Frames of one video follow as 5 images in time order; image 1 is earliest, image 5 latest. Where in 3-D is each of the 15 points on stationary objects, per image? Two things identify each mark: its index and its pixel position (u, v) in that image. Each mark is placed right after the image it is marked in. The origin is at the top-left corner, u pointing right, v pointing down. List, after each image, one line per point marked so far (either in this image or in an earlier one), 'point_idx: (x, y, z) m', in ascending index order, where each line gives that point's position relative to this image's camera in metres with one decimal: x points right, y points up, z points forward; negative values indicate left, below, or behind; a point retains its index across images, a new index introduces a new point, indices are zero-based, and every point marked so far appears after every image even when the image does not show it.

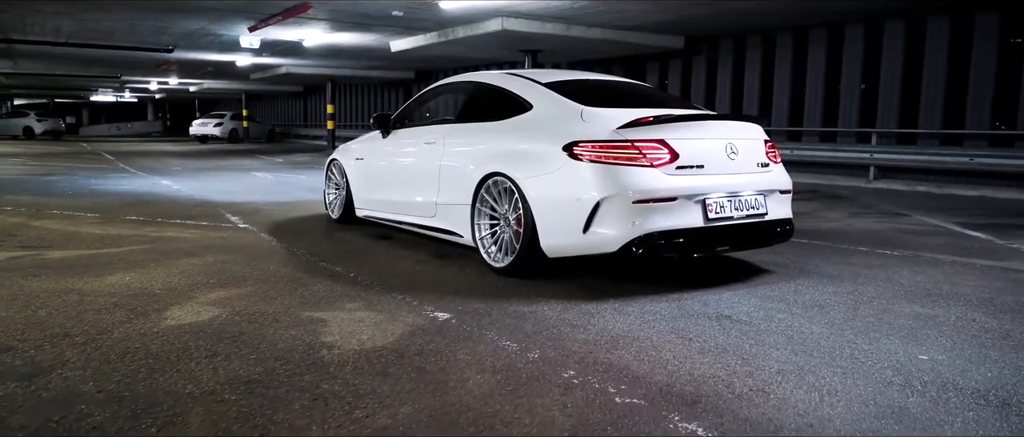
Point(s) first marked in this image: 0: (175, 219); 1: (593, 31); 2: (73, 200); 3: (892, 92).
0: (-4.2, 0.0, +9.3) m
1: (+1.6, +3.7, +14.9) m
2: (-6.4, +0.3, +11.0) m
3: (+7.1, +2.4, +14.2) m
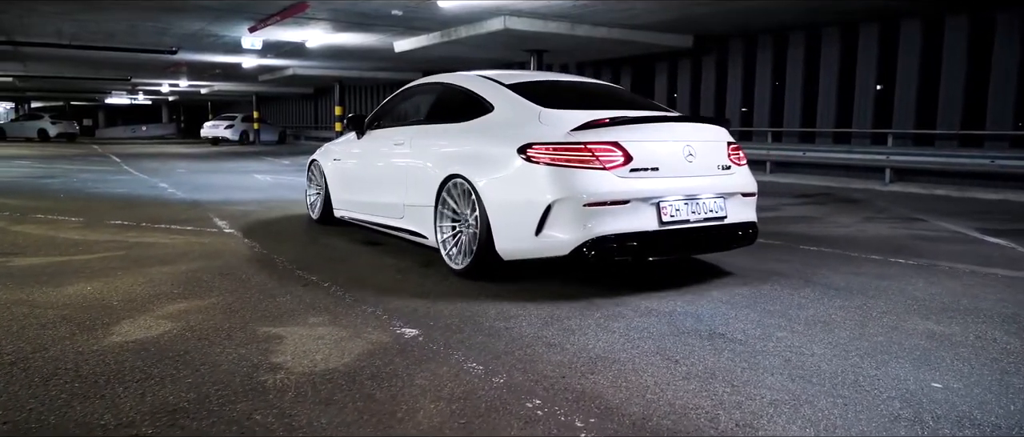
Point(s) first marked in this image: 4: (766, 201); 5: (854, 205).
0: (-4.2, -0.1, +9.0) m
1: (+1.7, +3.6, +14.5) m
2: (-6.4, +0.2, +10.8) m
3: (+7.2, +2.3, +13.7) m
4: (+4.0, +0.3, +11.8) m
5: (+5.0, +0.2, +11.1) m
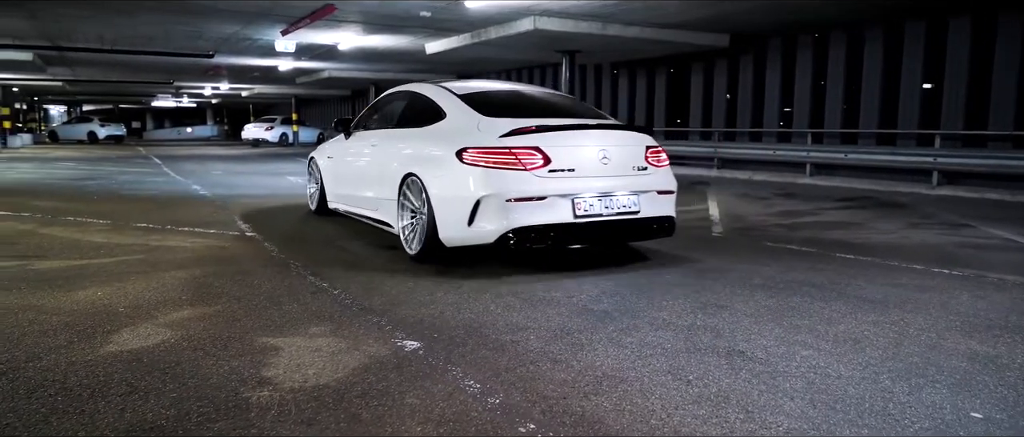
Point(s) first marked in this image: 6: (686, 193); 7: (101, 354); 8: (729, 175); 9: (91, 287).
0: (-3.9, -0.1, +9.0) m
1: (+2.3, +3.5, +14.2) m
2: (-6.0, +0.2, +10.9) m
3: (+7.7, +2.2, +13.1) m
4: (+4.4, +0.2, +11.3) m
5: (+5.4, +0.1, +10.6) m
6: (+3.1, +0.5, +13.5) m
7: (-2.1, -0.7, +3.9) m
8: (+4.7, +0.9, +16.2) m
9: (-3.1, -0.5, +5.7) m
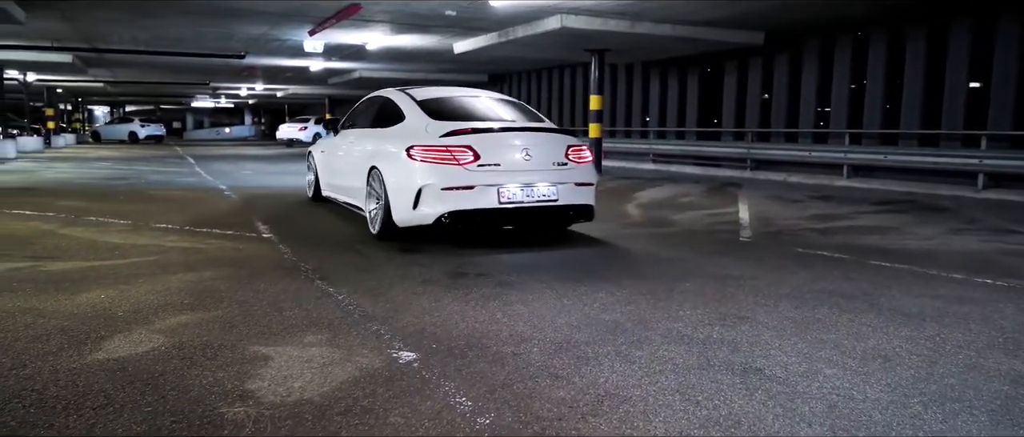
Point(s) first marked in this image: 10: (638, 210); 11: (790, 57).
0: (-3.7, -0.1, +8.9) m
1: (+2.8, +3.5, +13.9) m
2: (-5.7, +0.2, +10.9) m
3: (+8.1, +2.1, +12.5) m
4: (+4.7, +0.1, +10.9) m
5: (+5.7, +0.1, +10.1) m
6: (+3.6, +0.4, +13.1) m
7: (-2.1, -0.7, +3.8) m
8: (+5.2, +0.9, +15.8) m
9: (-3.1, -0.5, +5.6) m
10: (+1.8, +0.1, +10.8) m
11: (+6.1, +3.5, +16.4) m
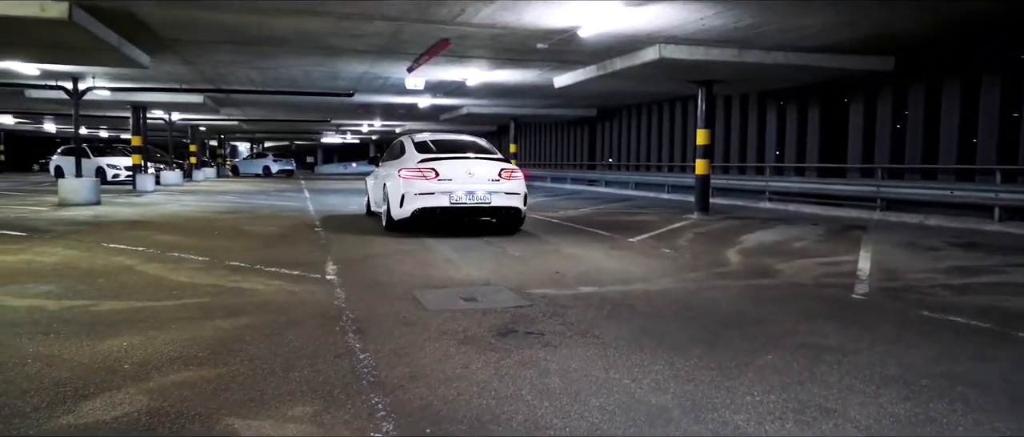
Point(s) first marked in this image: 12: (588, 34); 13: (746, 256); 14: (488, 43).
0: (-2.8, -0.6, +8.8) m
1: (+4.4, +2.7, +12.7) m
2: (-4.4, -0.3, +11.0) m
3: (+9.5, +1.4, +10.4) m
4: (+5.8, -0.5, +9.3) m
5: (+6.7, -0.6, +8.4) m
6: (+5.0, -0.3, +11.7) m
7: (-2.1, -0.9, +3.4) m
8: (+7.1, 0.0, +14.1) m
9: (-2.7, -0.8, +5.3) m
10: (+2.9, -0.5, +9.7) m
11: (+8.1, +2.6, +14.7) m
12: (+1.2, +2.8, +11.3) m
13: (+3.0, -0.5, +9.7) m
14: (-0.4, +2.9, +12.6) m
